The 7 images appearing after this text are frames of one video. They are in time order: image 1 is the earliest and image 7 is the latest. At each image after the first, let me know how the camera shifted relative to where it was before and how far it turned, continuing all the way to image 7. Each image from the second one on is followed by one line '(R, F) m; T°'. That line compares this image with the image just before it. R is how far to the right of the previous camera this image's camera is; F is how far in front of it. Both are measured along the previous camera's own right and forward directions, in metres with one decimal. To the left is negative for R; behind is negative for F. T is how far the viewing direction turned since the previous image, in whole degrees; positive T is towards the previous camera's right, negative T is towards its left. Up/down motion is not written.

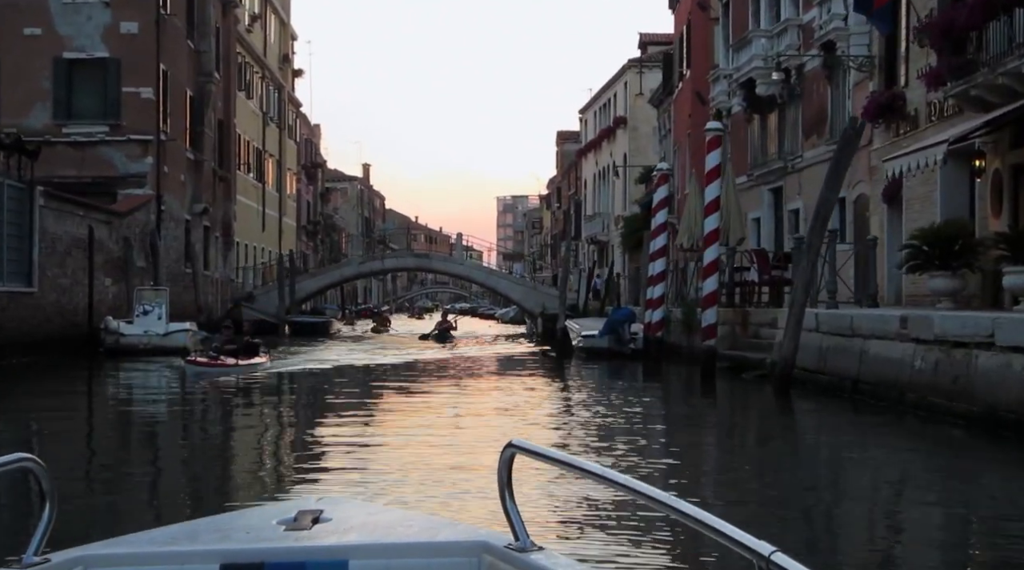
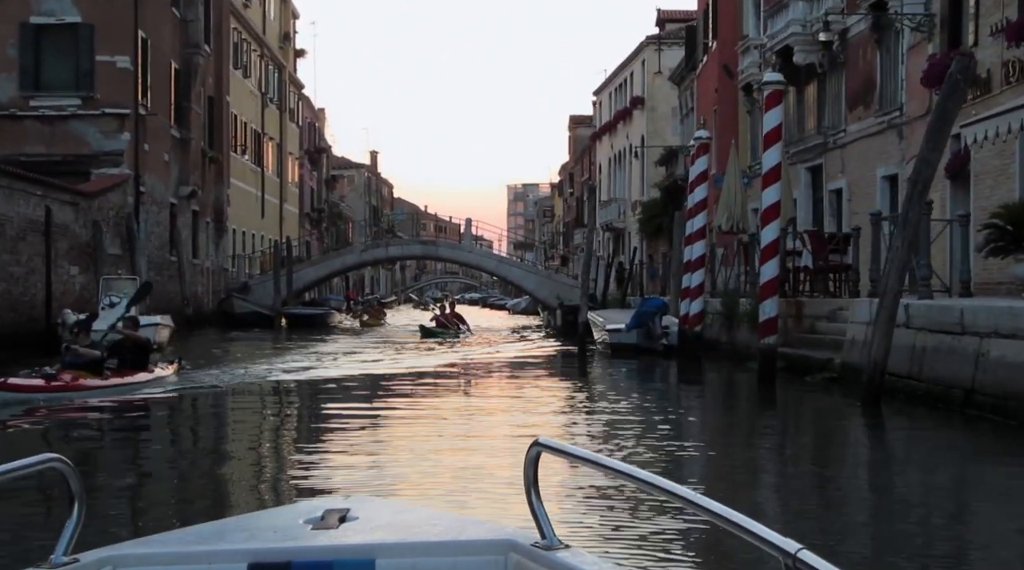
(-0.1, +3.2) m; 0°
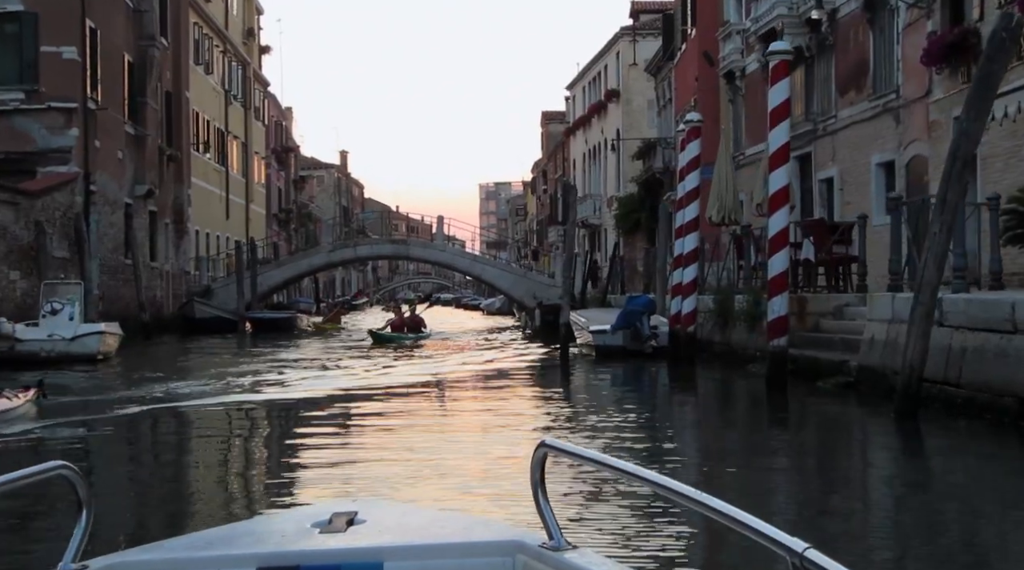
(0.0, +1.7) m; +1°
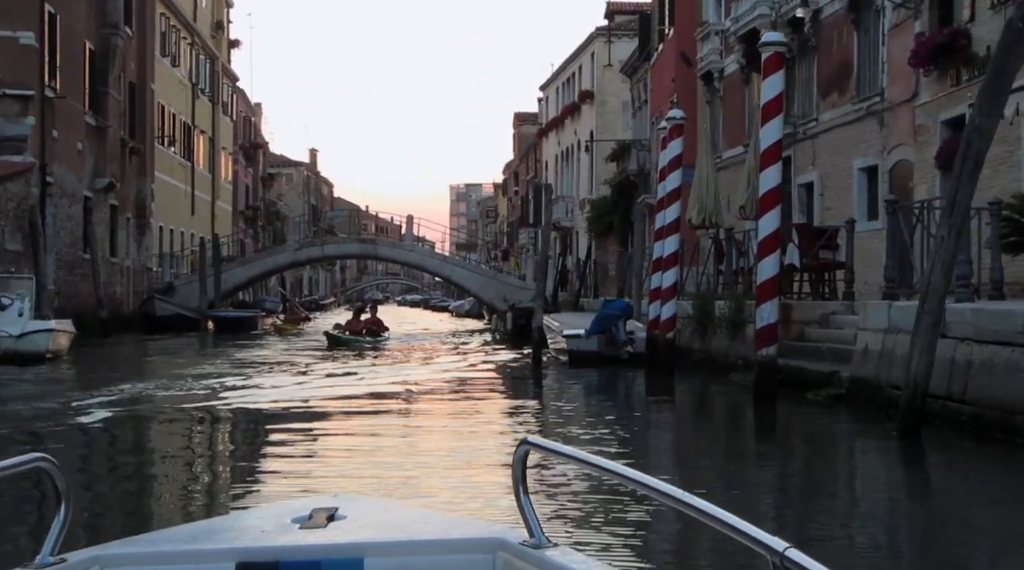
(0.0, +0.9) m; +1°
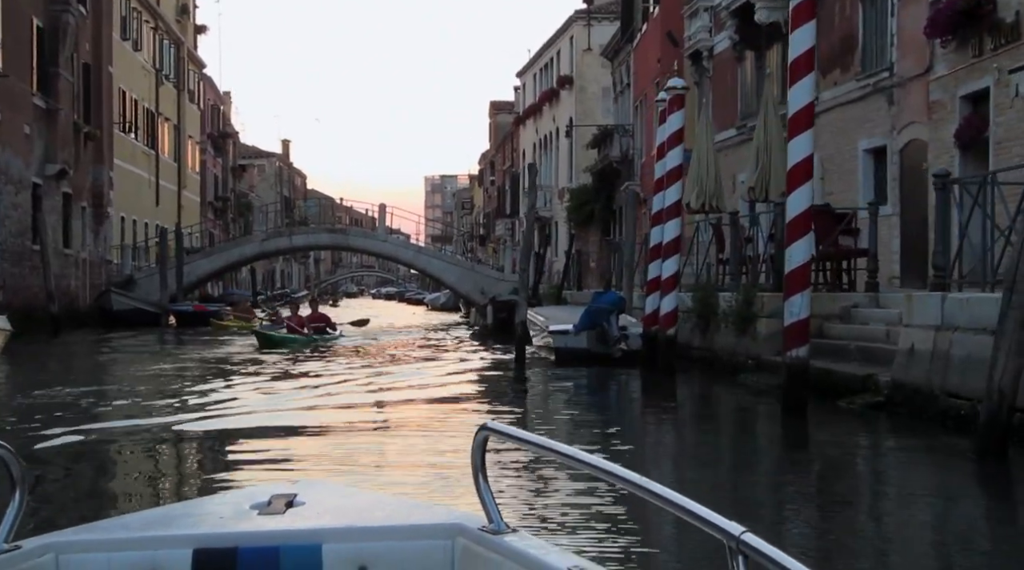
(-0.1, +2.0) m; +1°
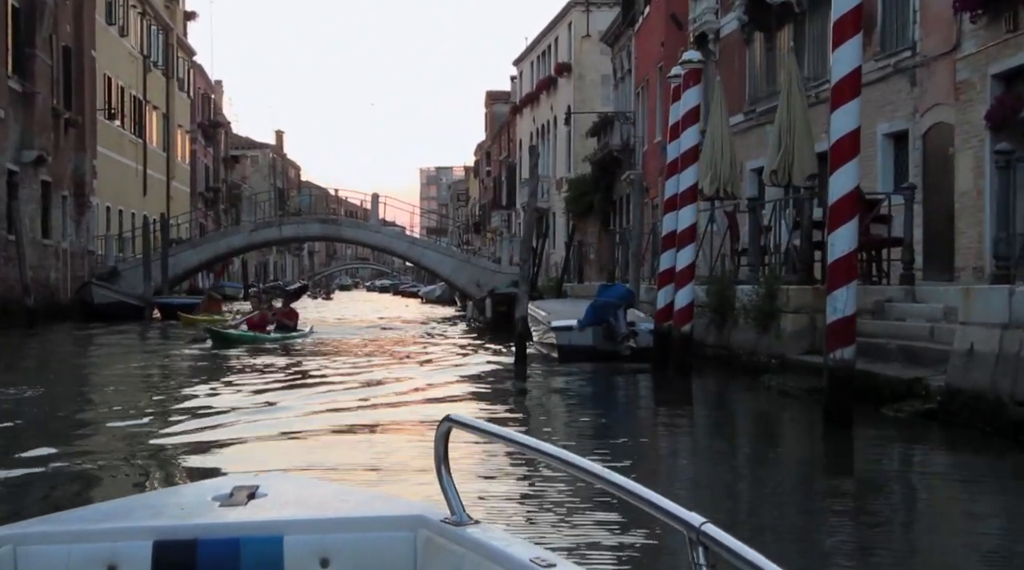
(-0.1, +1.4) m; 0°
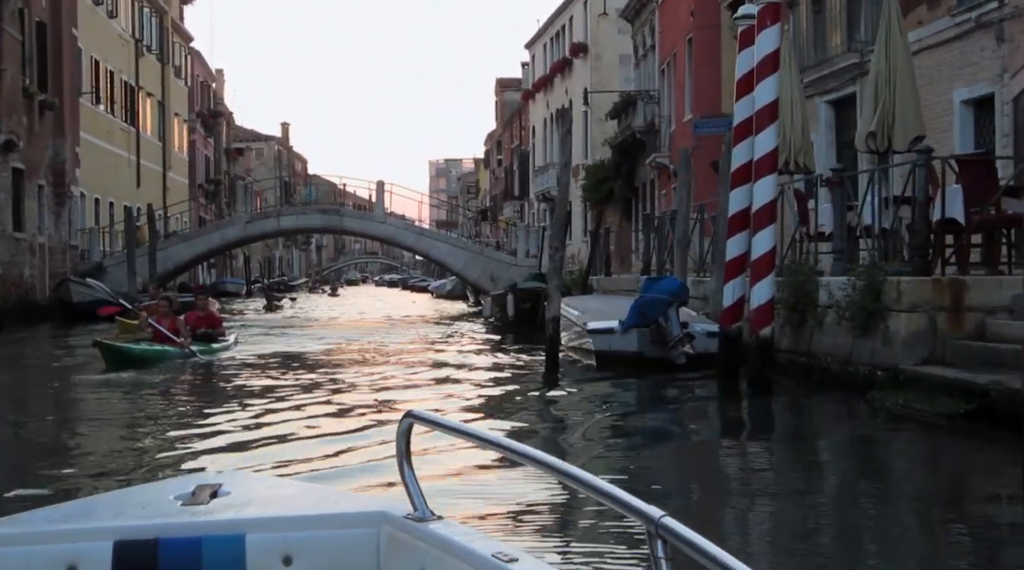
(-0.2, +3.0) m; 0°
